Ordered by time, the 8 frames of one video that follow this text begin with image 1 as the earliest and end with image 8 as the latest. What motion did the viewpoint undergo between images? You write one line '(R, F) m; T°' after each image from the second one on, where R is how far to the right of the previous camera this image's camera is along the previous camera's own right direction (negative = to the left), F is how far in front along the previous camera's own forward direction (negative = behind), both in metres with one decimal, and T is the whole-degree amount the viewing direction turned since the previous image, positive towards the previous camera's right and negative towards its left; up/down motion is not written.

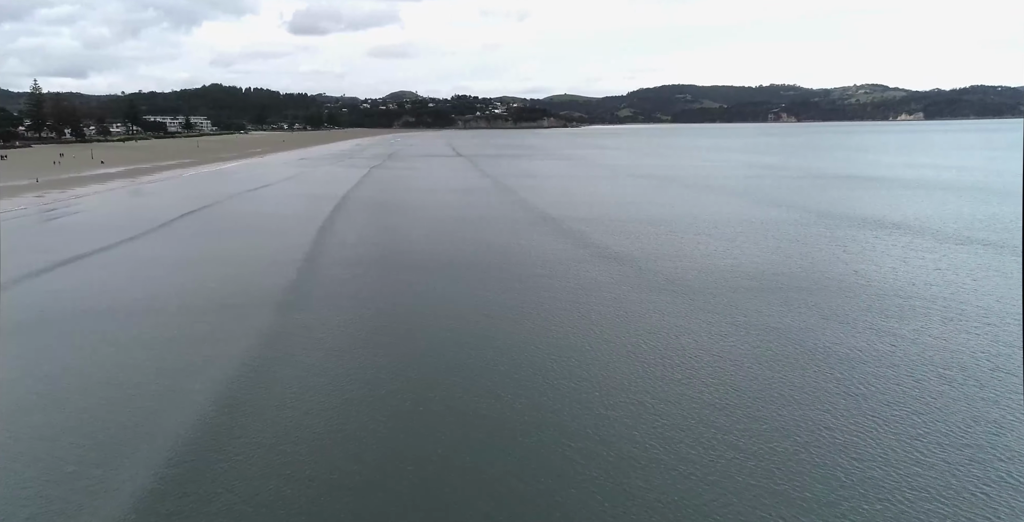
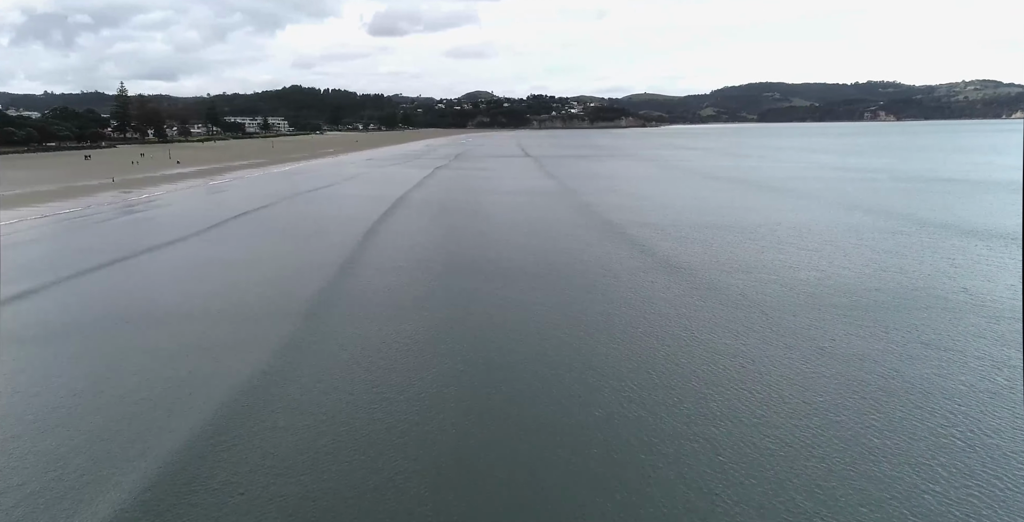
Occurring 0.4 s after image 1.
(+0.4, +1.1) m; -7°
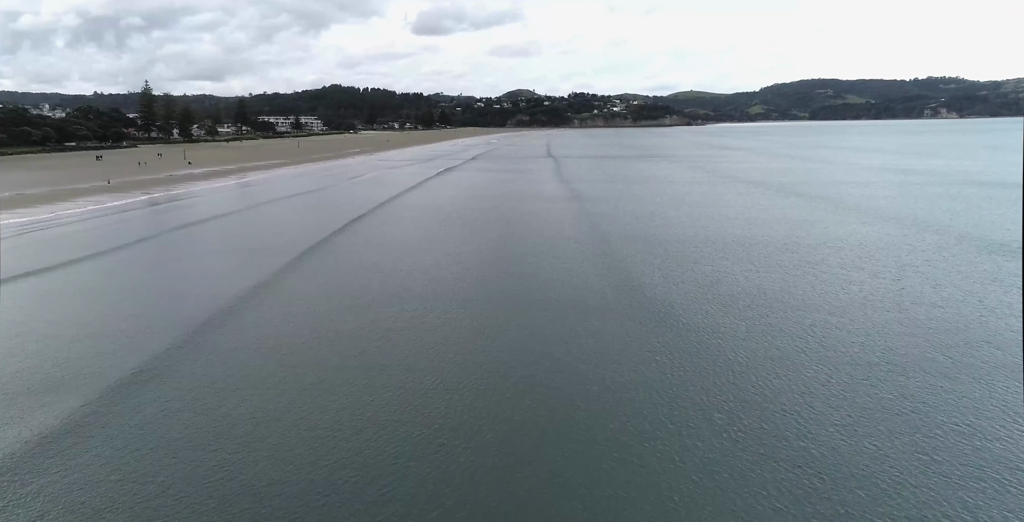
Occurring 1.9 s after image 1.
(+0.5, +1.6) m; -4°
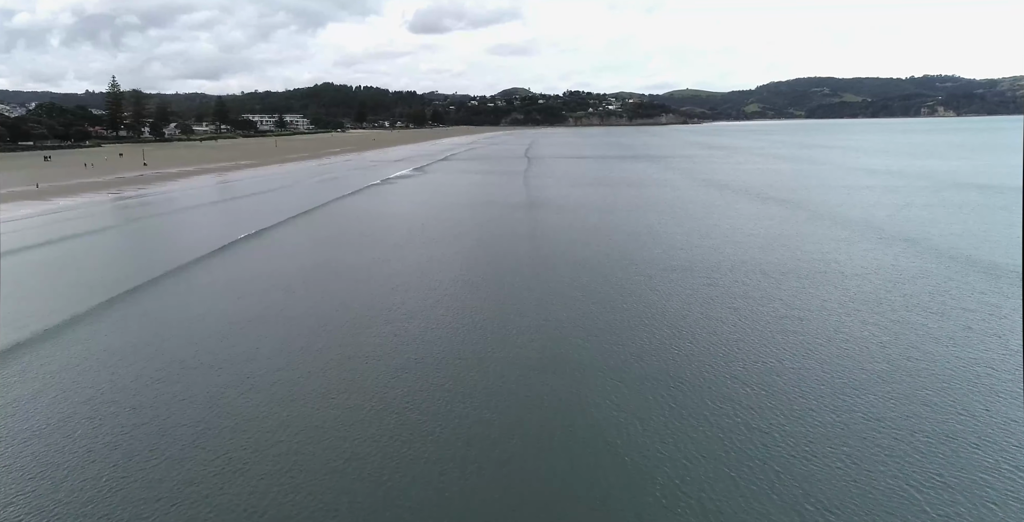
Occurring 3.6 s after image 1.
(+0.3, +1.7) m; 0°
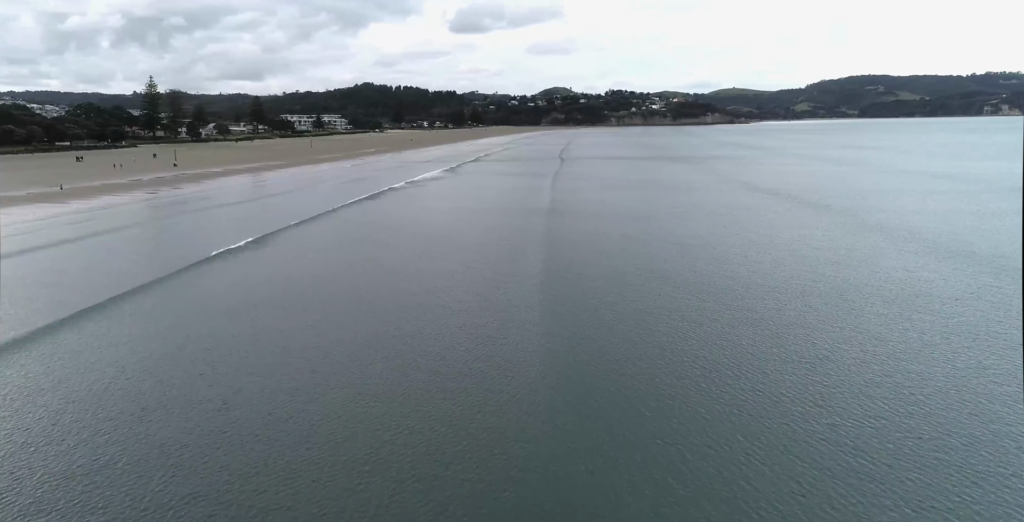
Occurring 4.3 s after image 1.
(0.0, +1.1) m; -4°
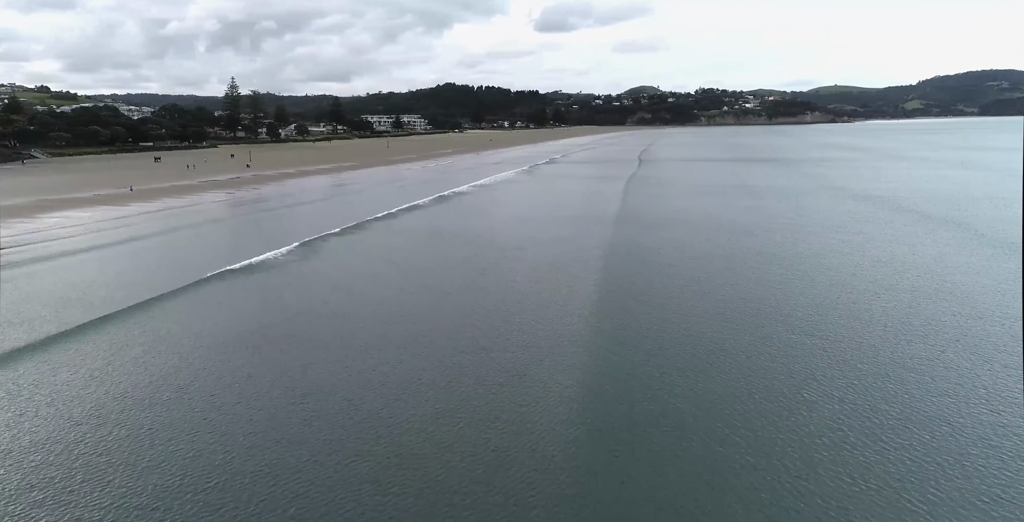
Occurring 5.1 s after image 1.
(-0.1, +1.7) m; -8°
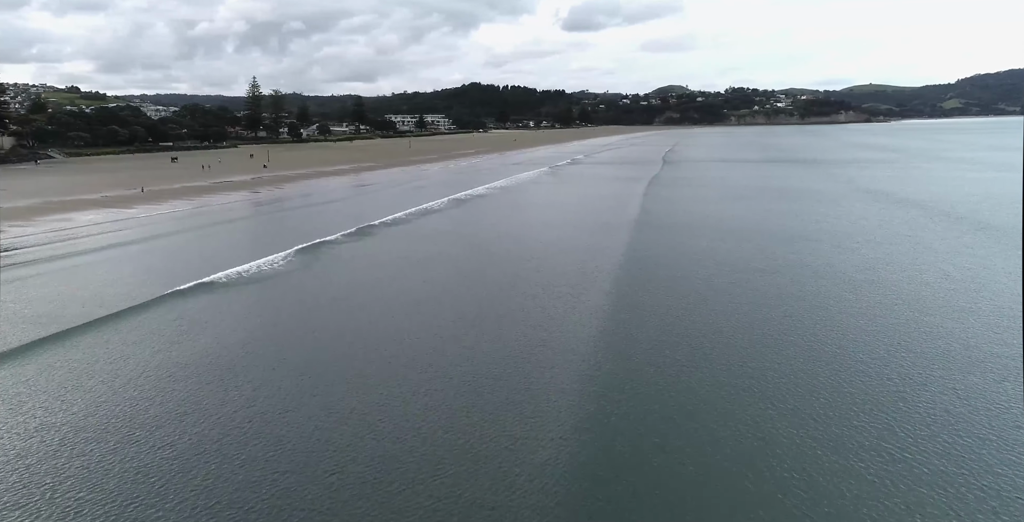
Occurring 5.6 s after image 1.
(-0.1, +0.8) m; -2°
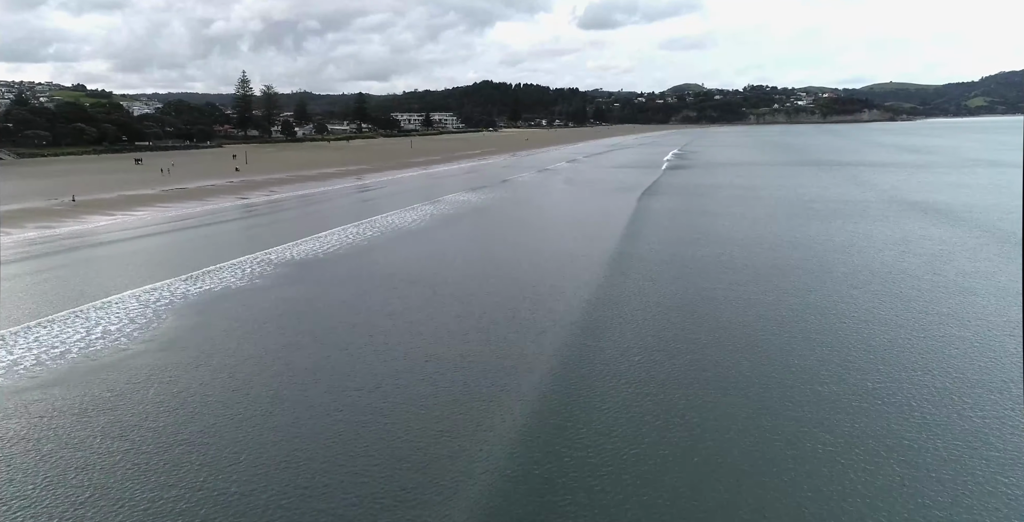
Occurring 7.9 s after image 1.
(+0.9, +1.1) m; -2°
